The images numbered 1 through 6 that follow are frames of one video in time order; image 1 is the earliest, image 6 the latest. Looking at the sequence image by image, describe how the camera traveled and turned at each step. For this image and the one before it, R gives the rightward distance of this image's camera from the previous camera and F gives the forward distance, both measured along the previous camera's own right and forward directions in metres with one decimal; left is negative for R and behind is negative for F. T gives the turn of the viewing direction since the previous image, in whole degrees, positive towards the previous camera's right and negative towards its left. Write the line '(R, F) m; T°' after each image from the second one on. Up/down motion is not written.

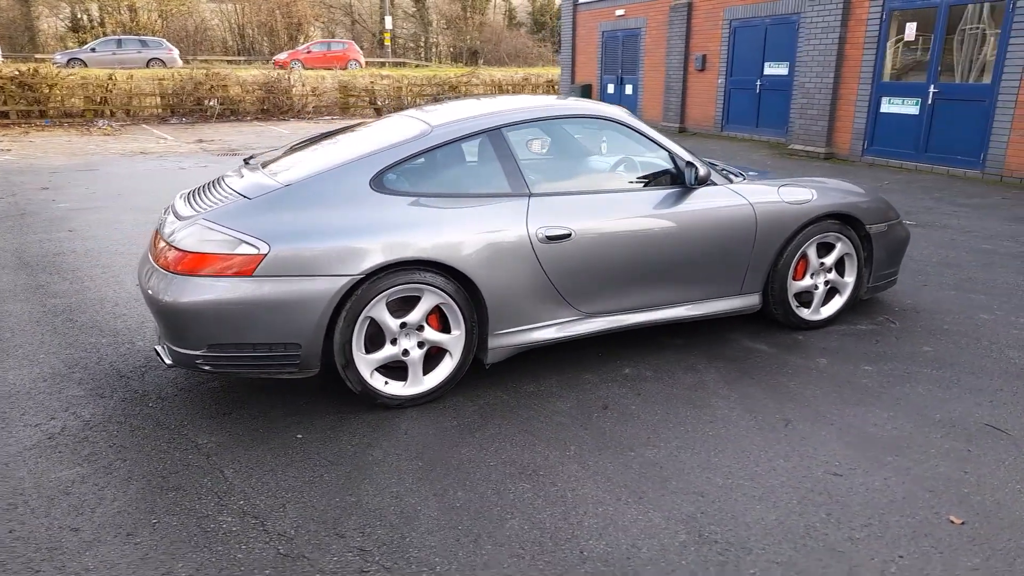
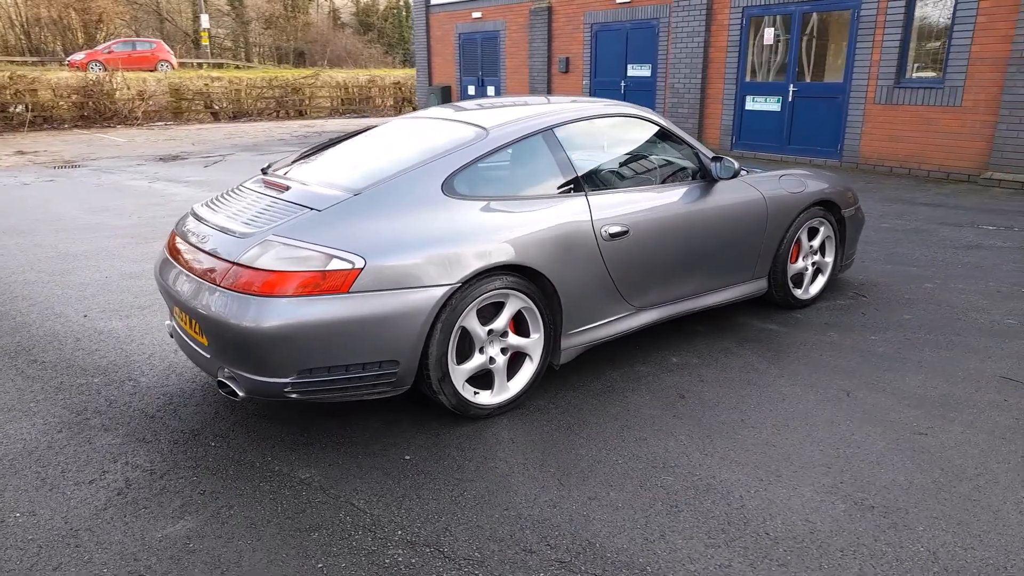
(-1.1, +0.2) m; +13°
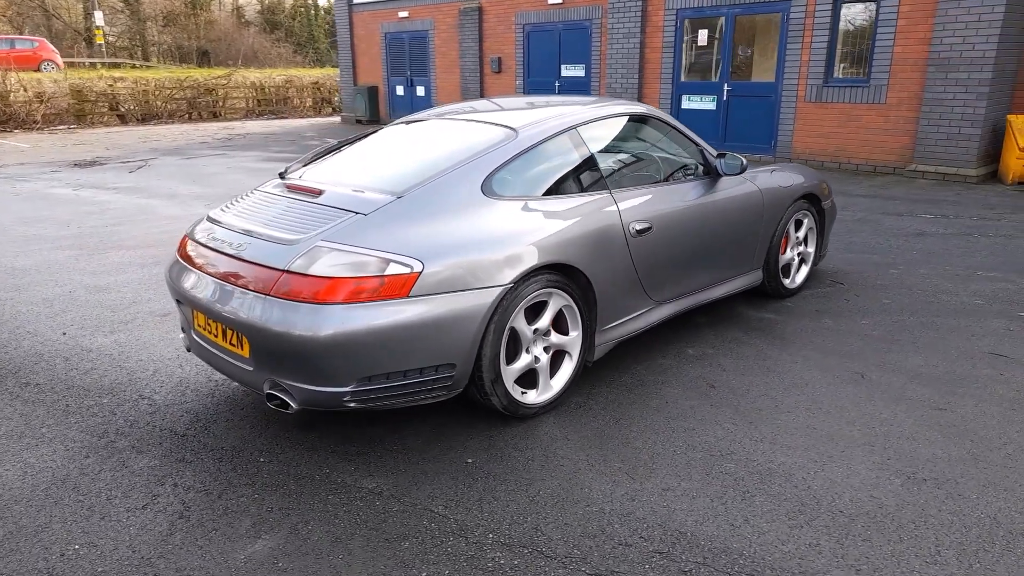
(-0.6, 0.0) m; +7°
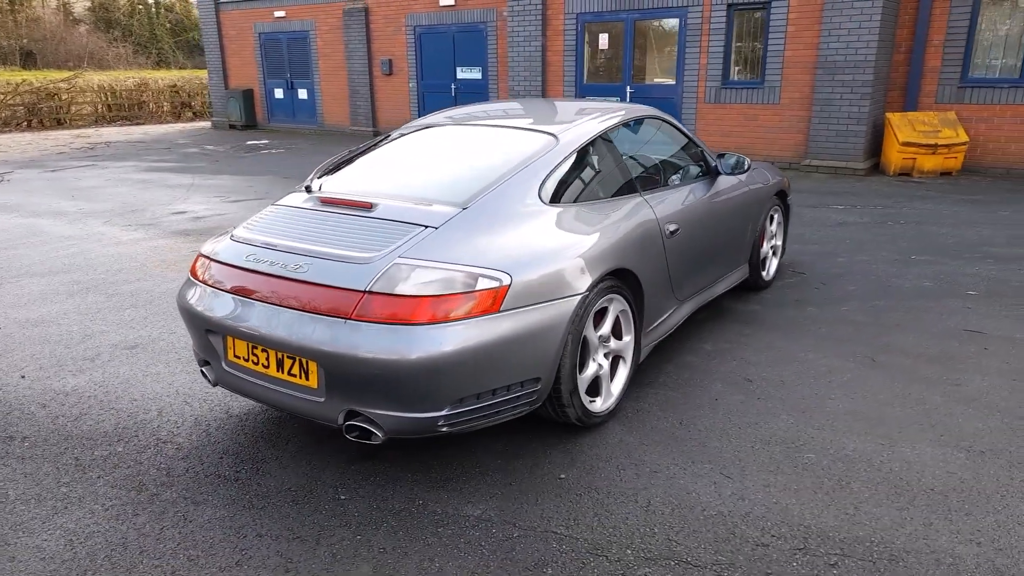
(-0.9, +0.2) m; +10°
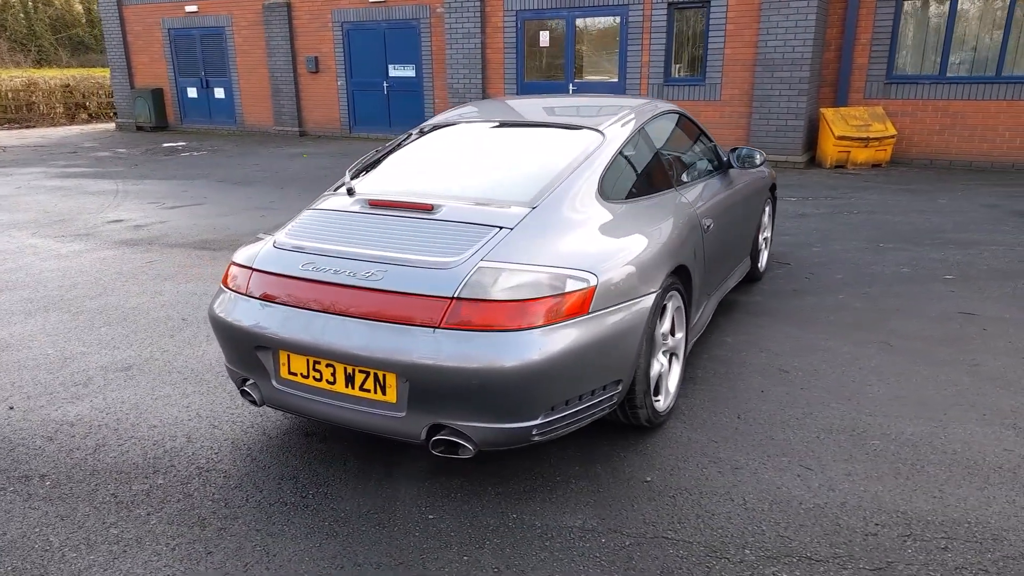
(-0.6, +0.1) m; +7°
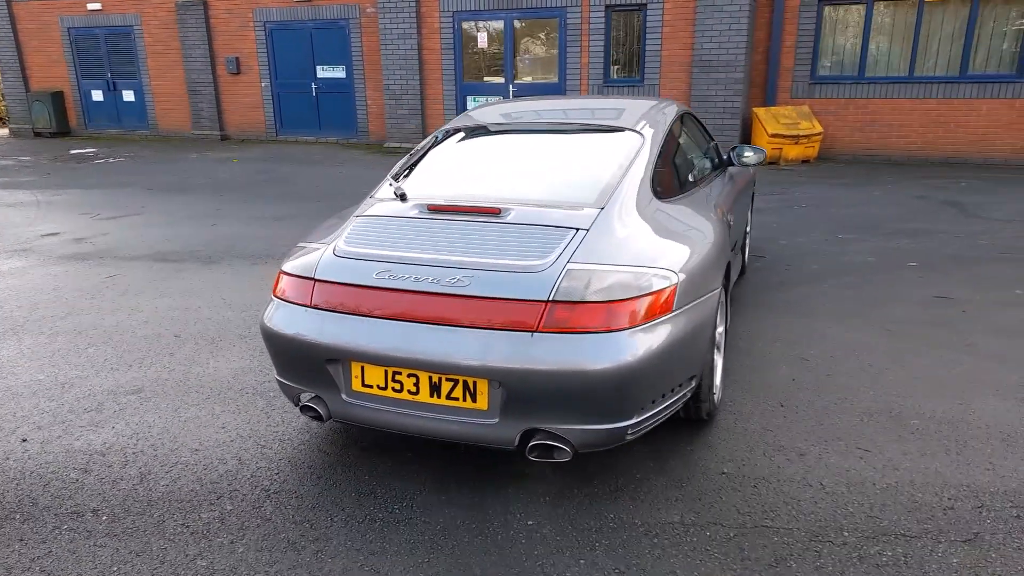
(-0.6, +0.1) m; +7°
